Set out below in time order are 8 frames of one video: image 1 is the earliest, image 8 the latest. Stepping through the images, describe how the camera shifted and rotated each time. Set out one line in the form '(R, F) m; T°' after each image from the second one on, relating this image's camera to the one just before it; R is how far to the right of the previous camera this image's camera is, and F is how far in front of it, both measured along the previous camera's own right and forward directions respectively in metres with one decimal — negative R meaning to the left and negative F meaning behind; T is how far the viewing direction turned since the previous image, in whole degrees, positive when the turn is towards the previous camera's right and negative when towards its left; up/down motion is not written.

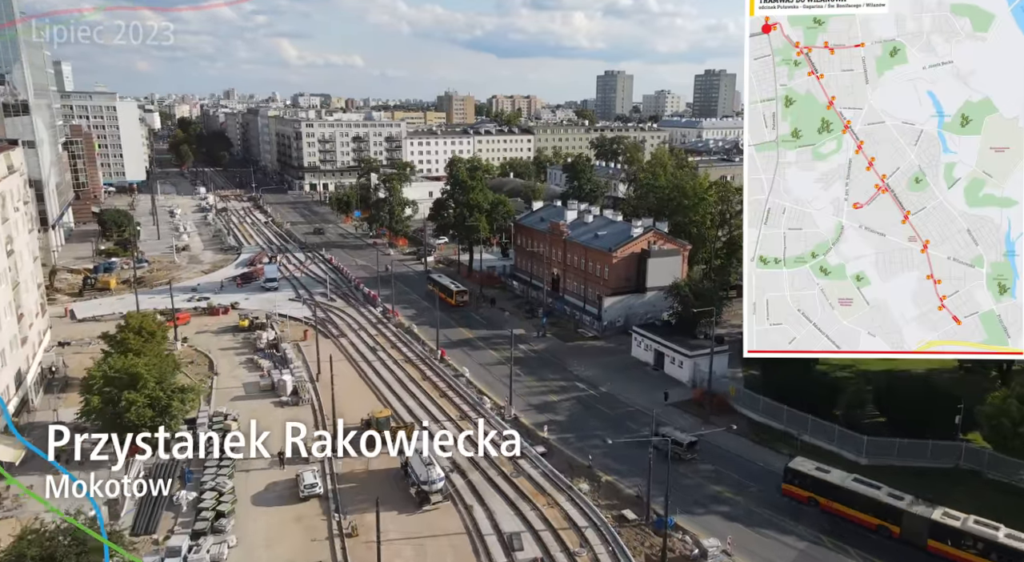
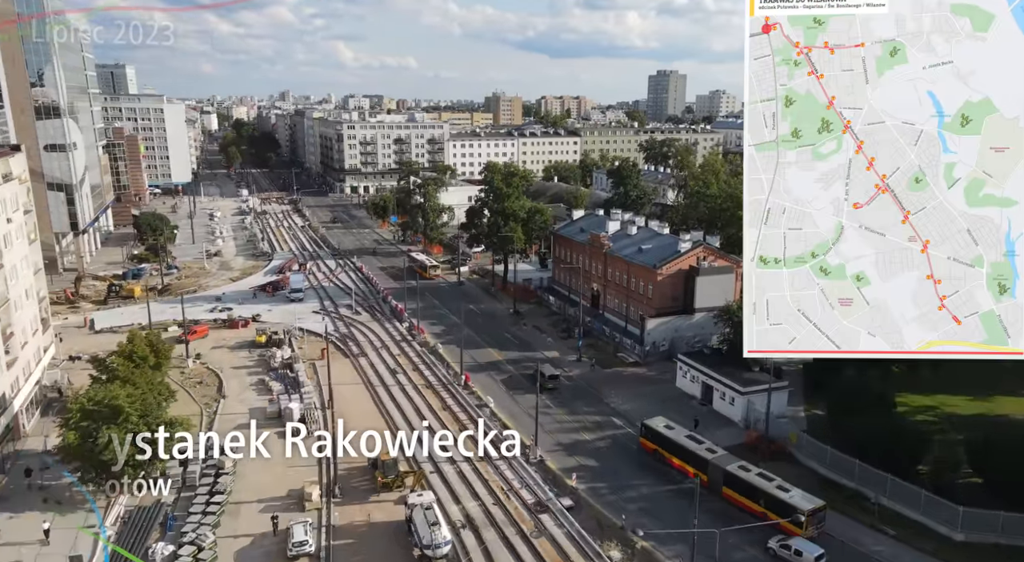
(+1.3, +6.0) m; -4°
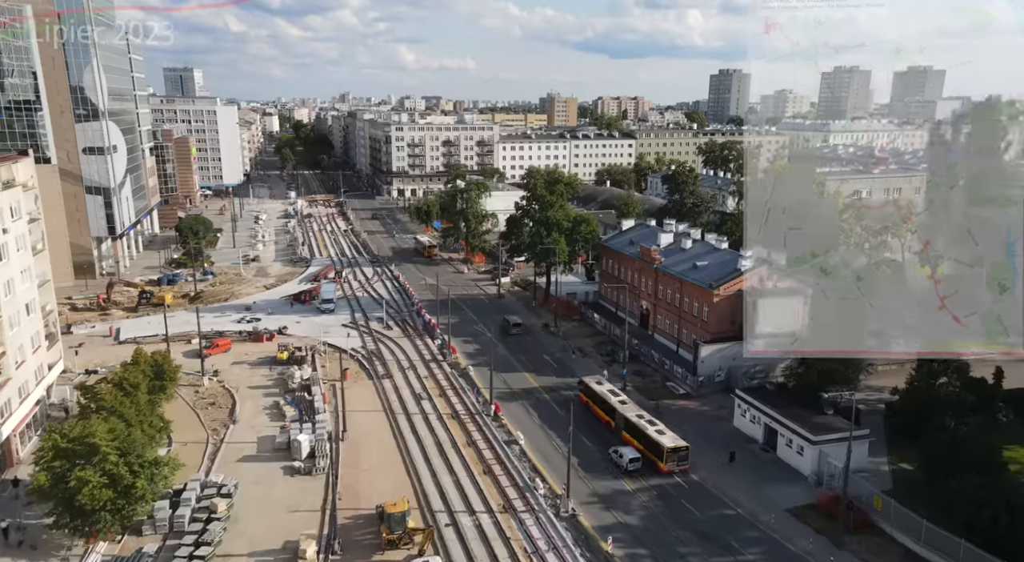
(+1.3, +6.0) m; -4°
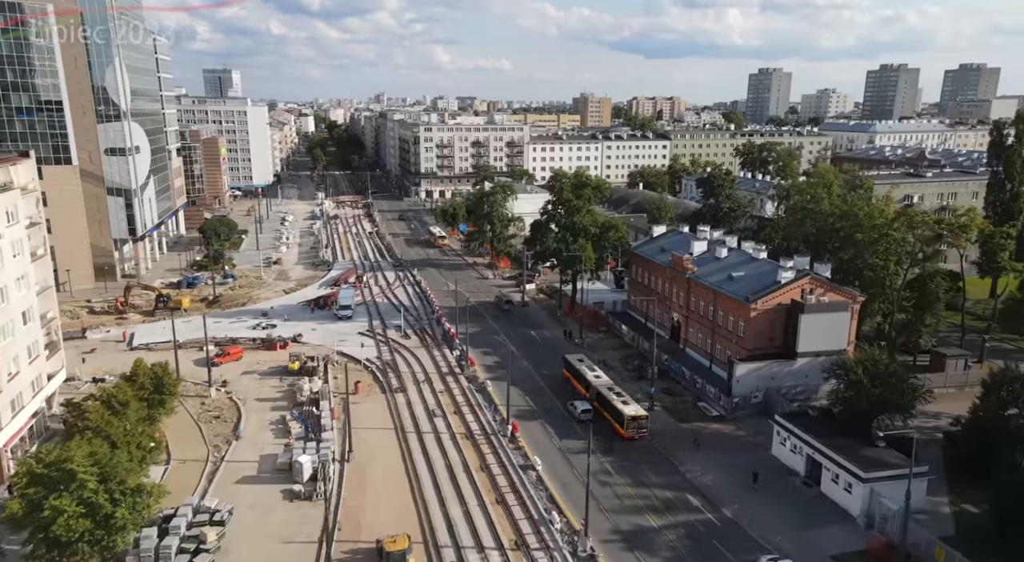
(+0.9, +3.6) m; -2°
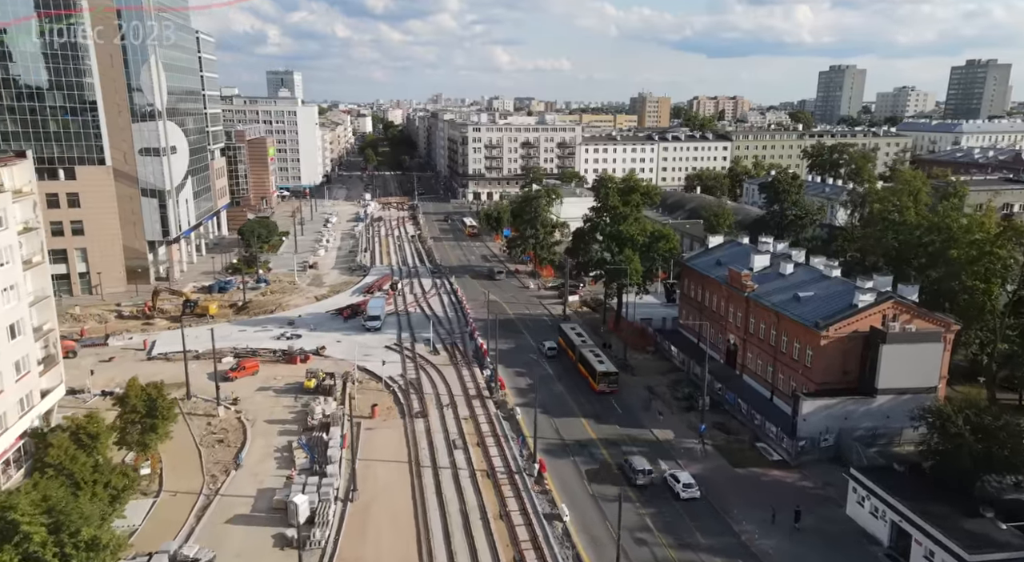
(+1.4, +6.1) m; -4°
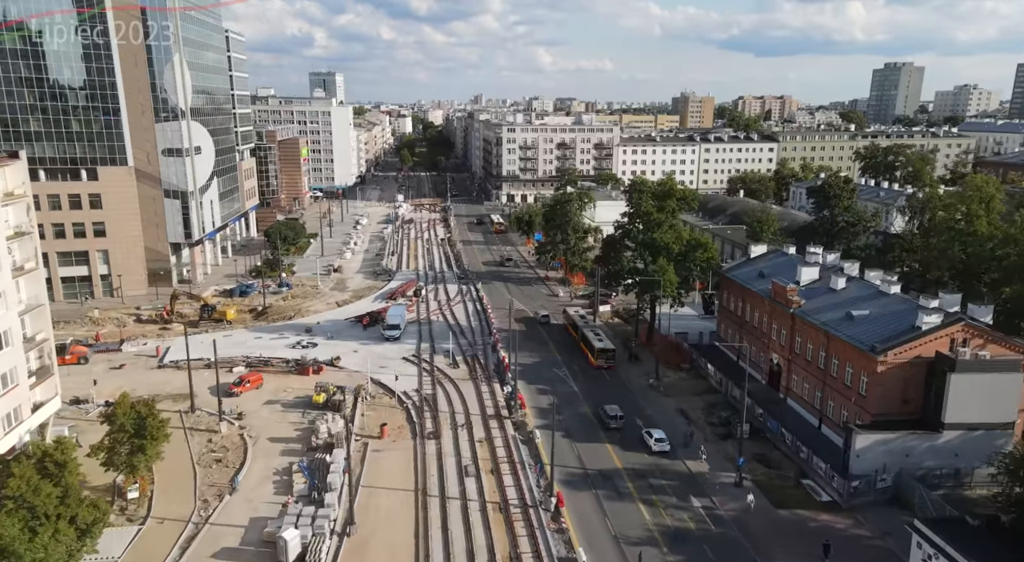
(+1.1, +4.2) m; -3°
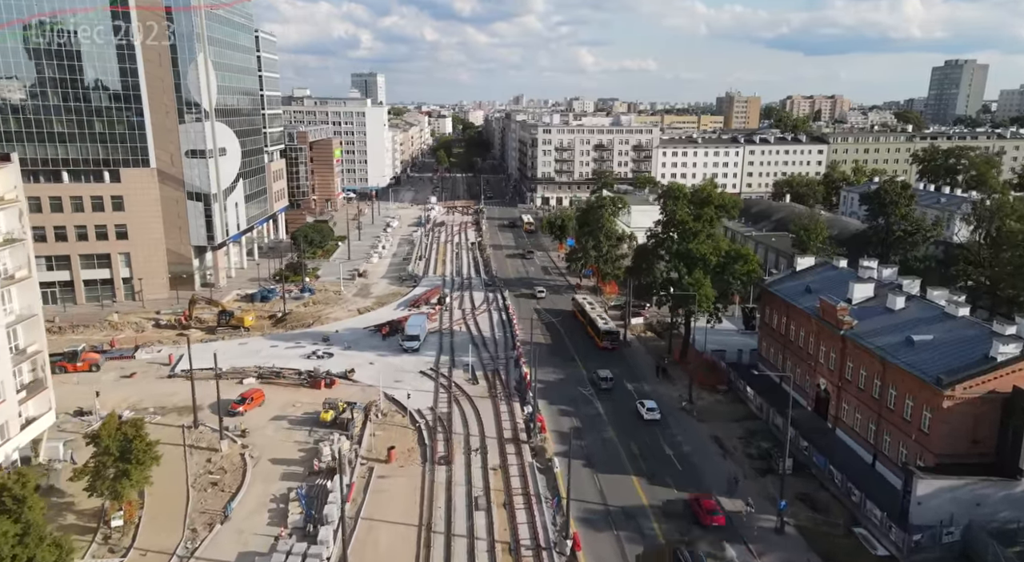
(+1.1, +4.0) m; -3°
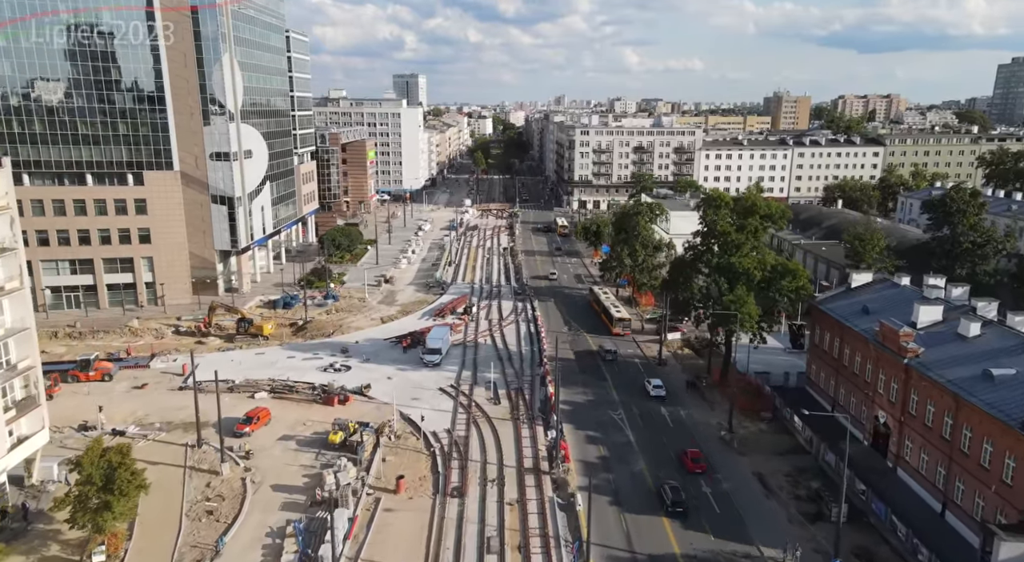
(+1.0, +4.0) m; -3°
